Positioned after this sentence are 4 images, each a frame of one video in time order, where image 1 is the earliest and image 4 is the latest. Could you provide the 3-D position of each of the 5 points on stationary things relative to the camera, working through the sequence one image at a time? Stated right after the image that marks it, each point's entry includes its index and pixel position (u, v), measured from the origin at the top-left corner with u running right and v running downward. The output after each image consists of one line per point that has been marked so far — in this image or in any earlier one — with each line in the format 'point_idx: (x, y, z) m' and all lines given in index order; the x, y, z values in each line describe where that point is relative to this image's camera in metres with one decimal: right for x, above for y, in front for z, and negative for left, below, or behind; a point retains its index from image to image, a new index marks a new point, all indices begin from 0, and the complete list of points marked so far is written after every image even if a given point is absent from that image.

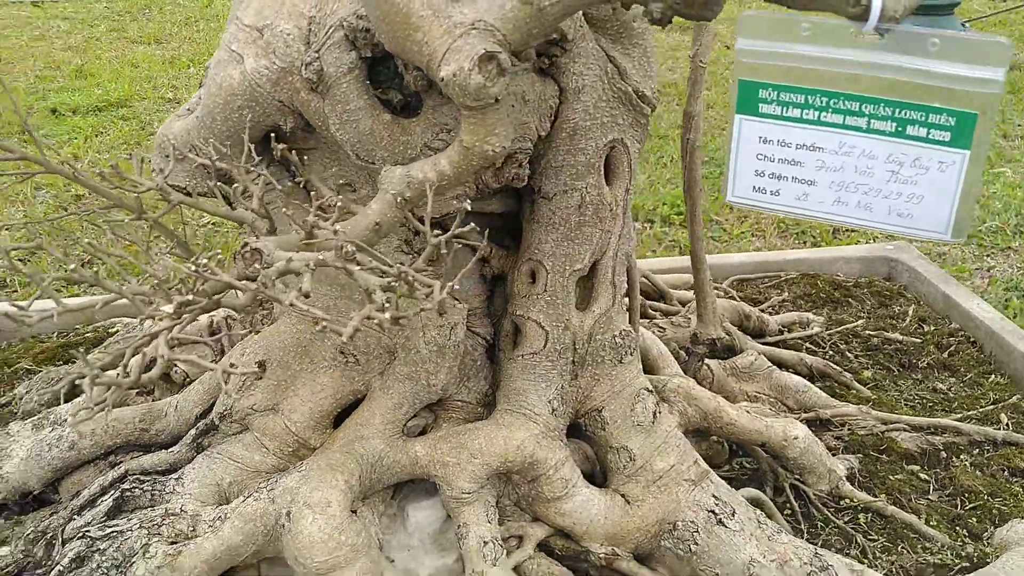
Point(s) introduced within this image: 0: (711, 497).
0: (+0.3, -0.3, +1.3) m
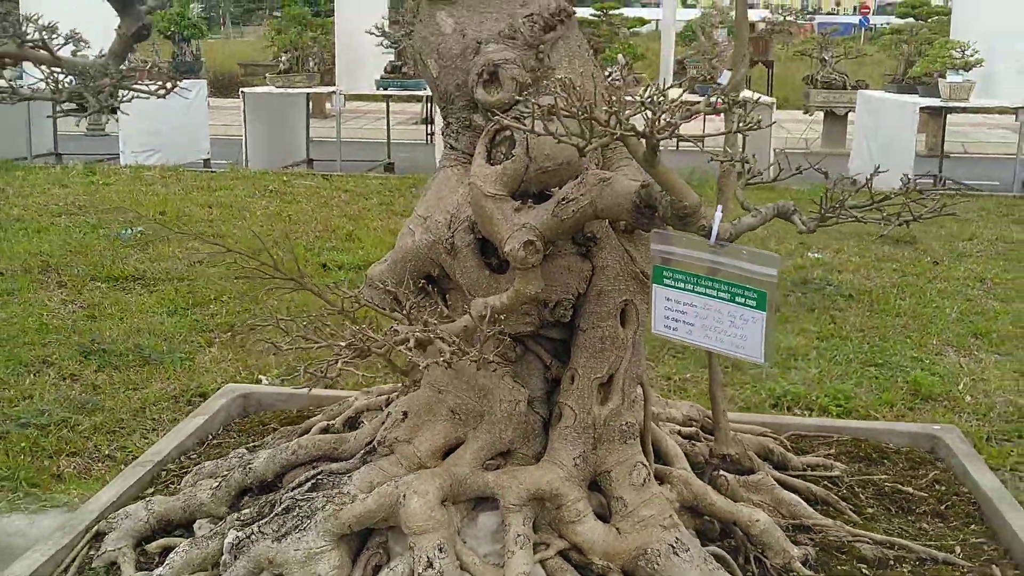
0: (+0.3, -0.5, +2.0) m
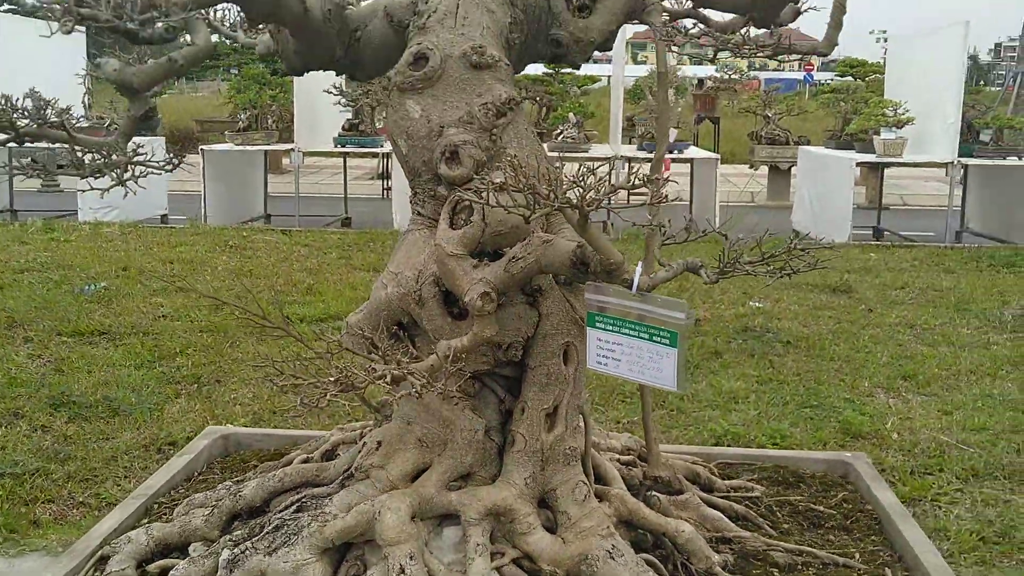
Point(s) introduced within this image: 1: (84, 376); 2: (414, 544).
0: (+0.2, -0.6, +2.4) m
1: (-3.0, -0.6, +7.4) m
2: (-0.2, -0.6, +2.4) m
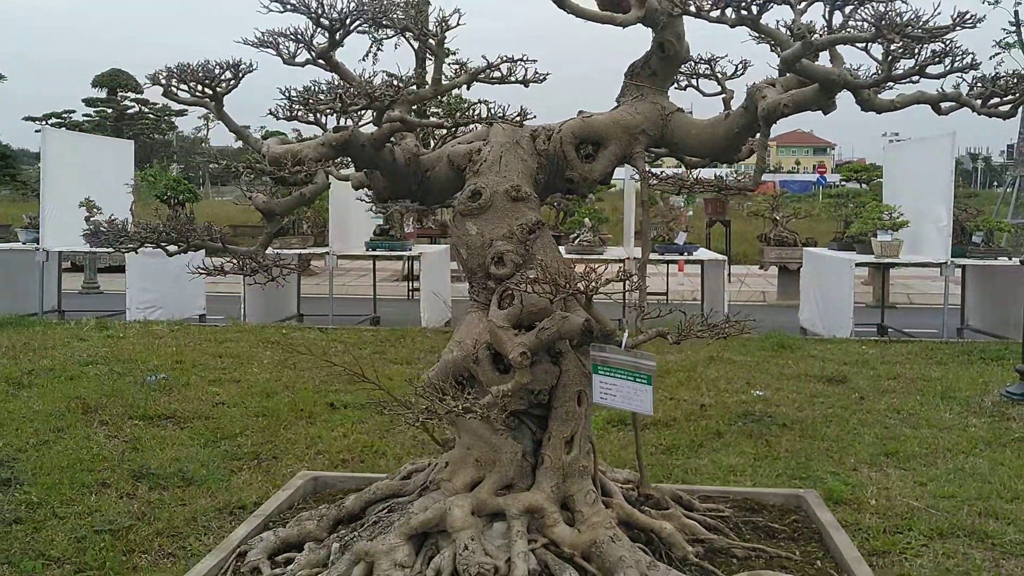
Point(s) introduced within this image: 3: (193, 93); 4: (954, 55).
0: (+0.3, -0.8, +3.4) m
1: (-2.8, -1.3, +8.4) m
2: (-0.1, -0.8, +3.4) m
3: (-1.1, +0.7, +3.6) m
4: (+1.4, +0.8, +3.5) m
